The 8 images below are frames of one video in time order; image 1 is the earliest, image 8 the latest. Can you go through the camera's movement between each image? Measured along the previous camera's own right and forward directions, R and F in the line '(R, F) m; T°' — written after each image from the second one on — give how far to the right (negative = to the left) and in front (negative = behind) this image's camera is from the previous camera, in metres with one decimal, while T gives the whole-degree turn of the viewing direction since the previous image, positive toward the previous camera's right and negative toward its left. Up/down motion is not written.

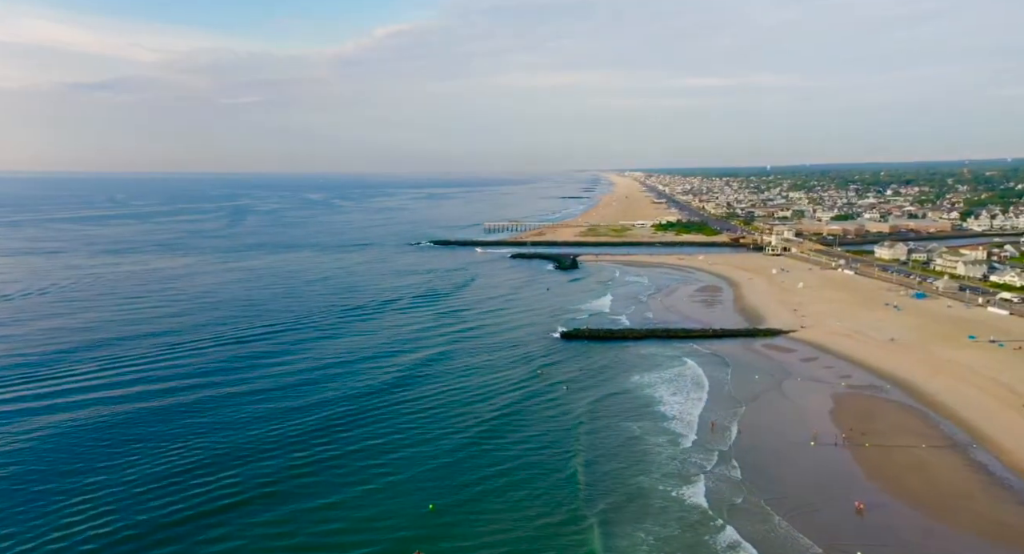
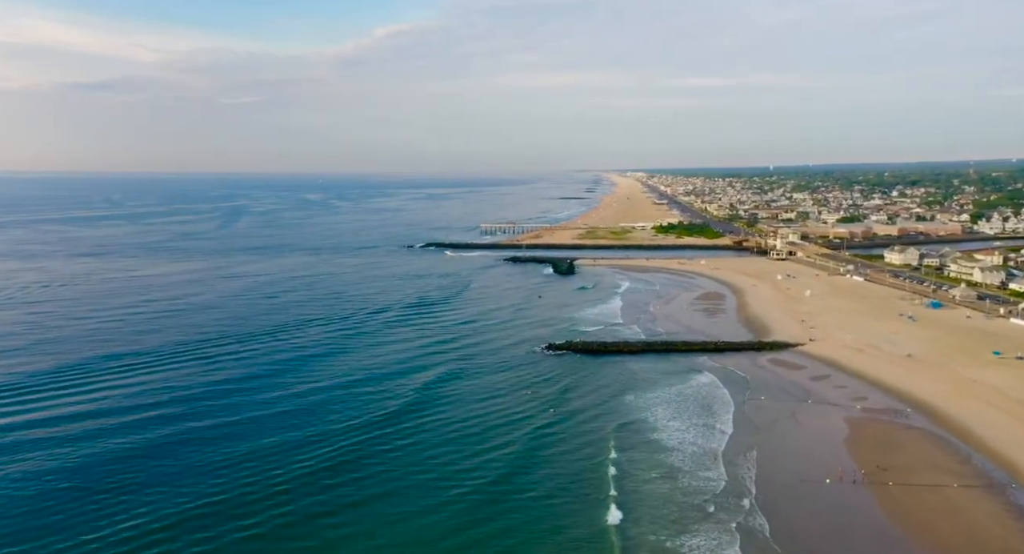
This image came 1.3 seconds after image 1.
(+0.6, +2.2) m; 0°
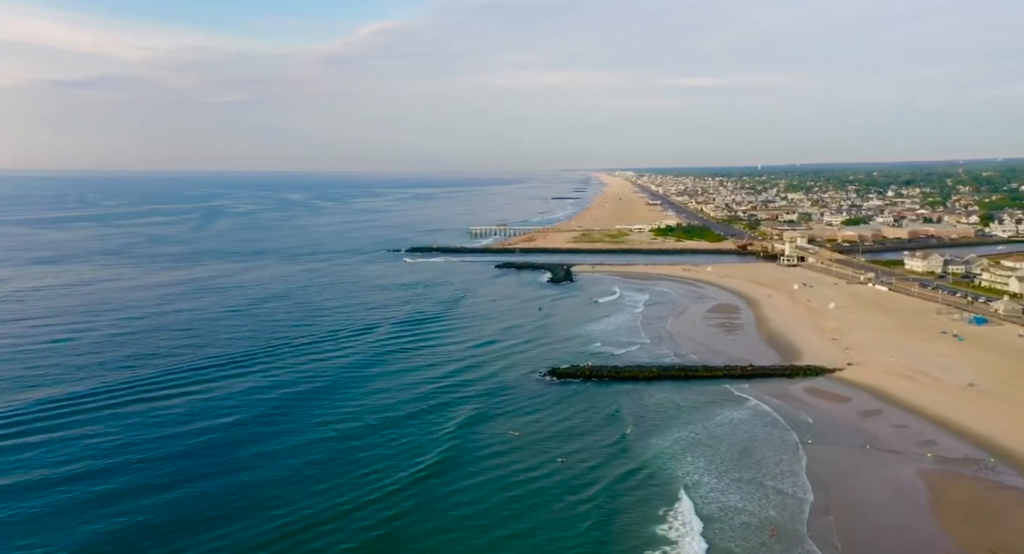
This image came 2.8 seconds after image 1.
(-0.3, +4.0) m; +1°
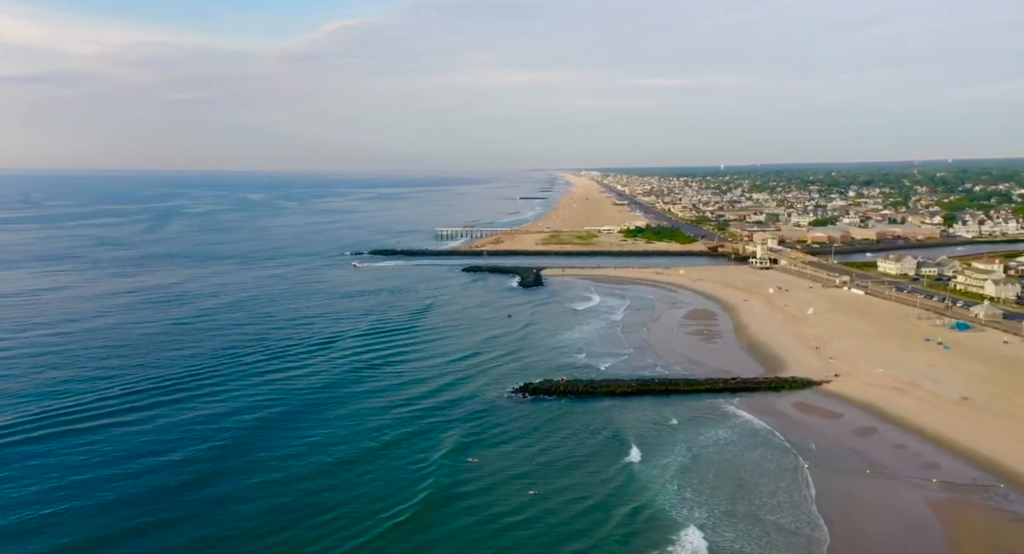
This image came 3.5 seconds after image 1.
(-0.1, +1.8) m; +3°
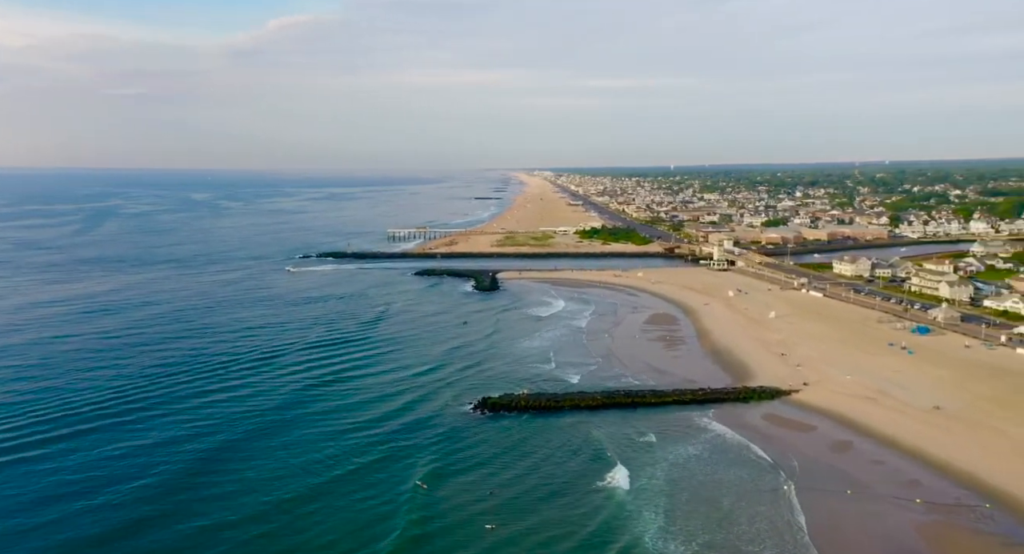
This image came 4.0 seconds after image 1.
(-0.2, +1.4) m; +4°
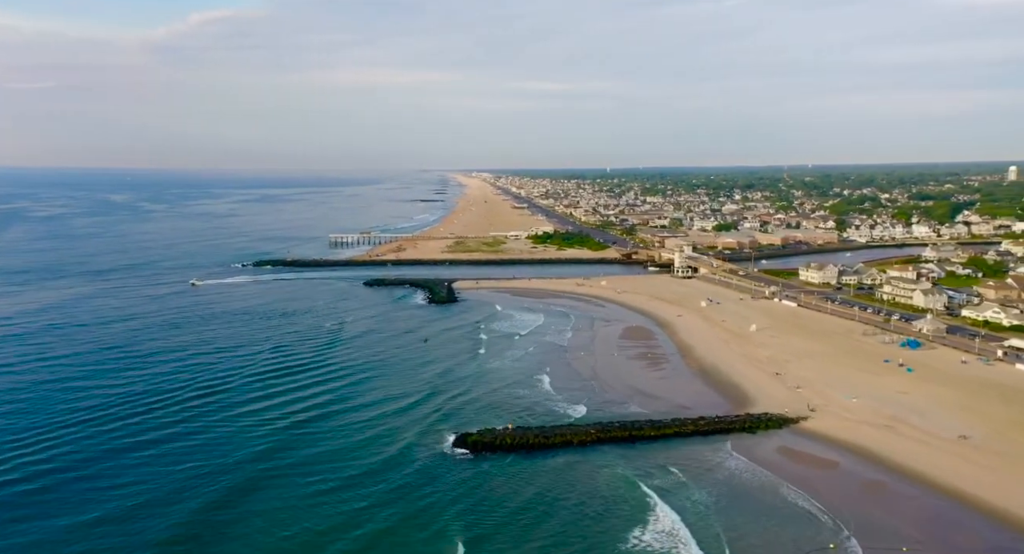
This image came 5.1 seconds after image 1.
(-1.3, +2.9) m; +5°
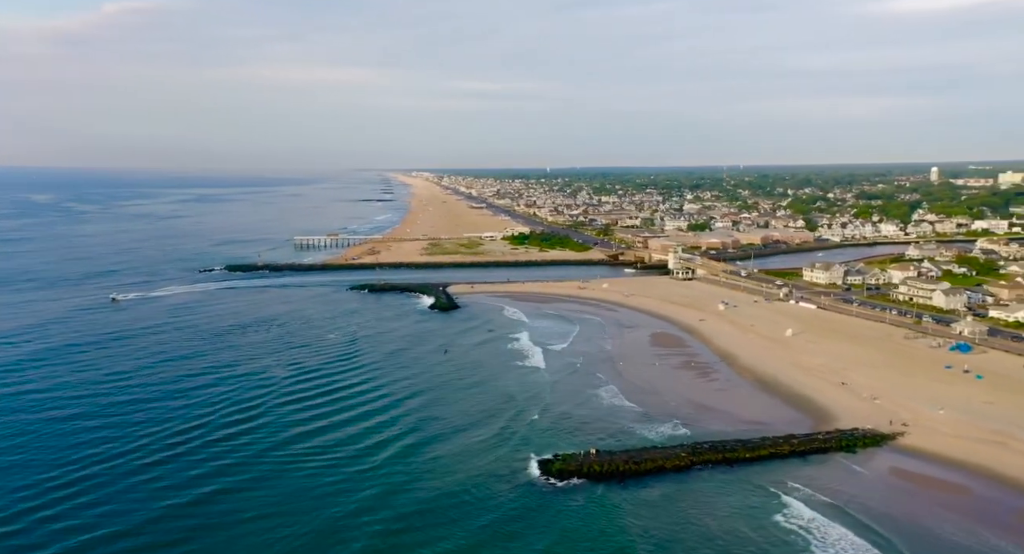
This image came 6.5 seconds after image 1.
(-3.8, +2.7) m; +5°
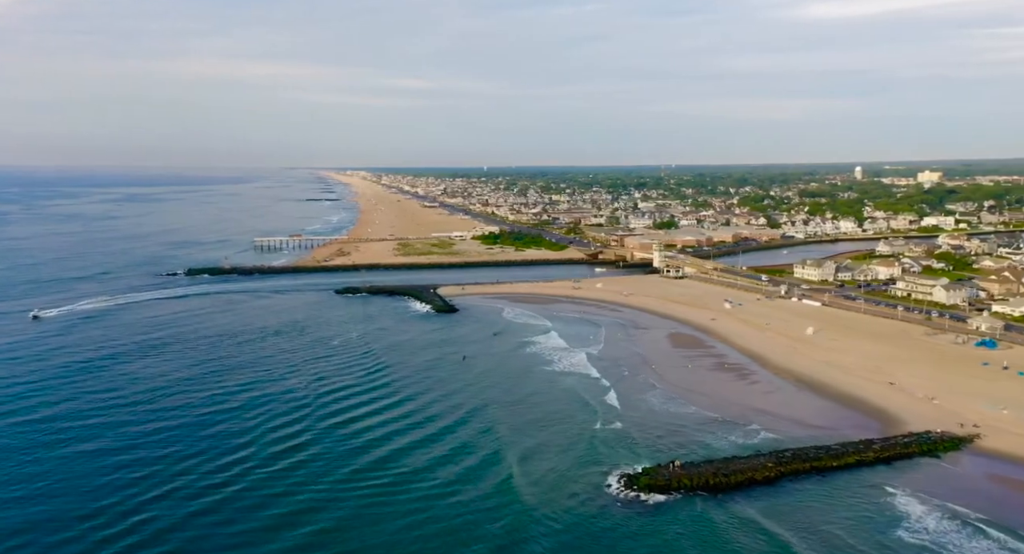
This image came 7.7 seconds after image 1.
(-3.5, +1.8) m; +5°
